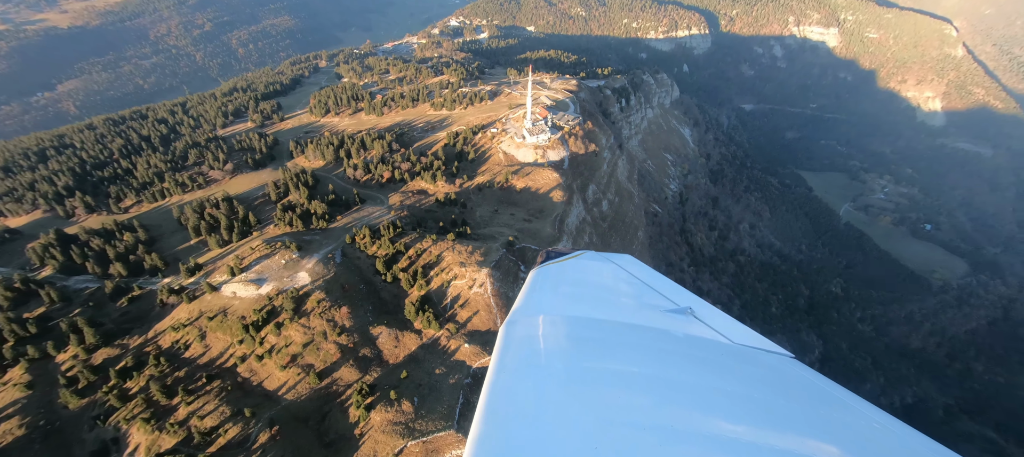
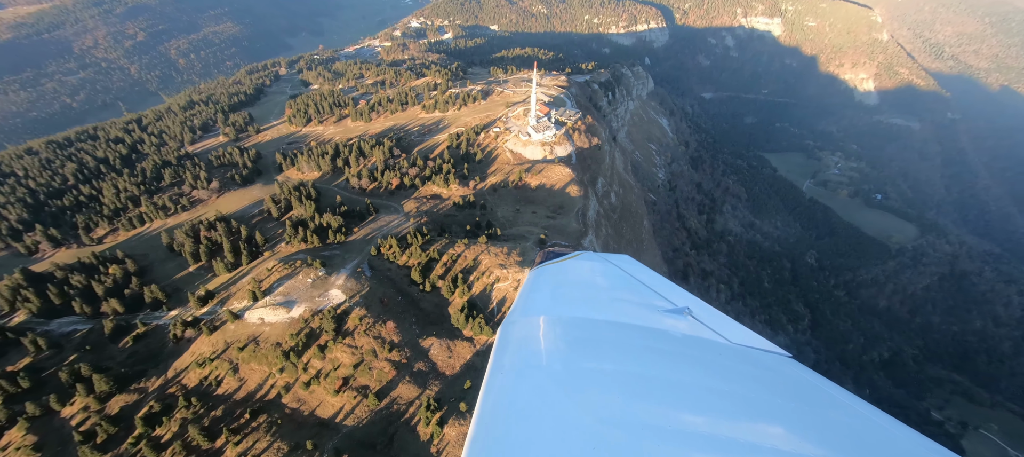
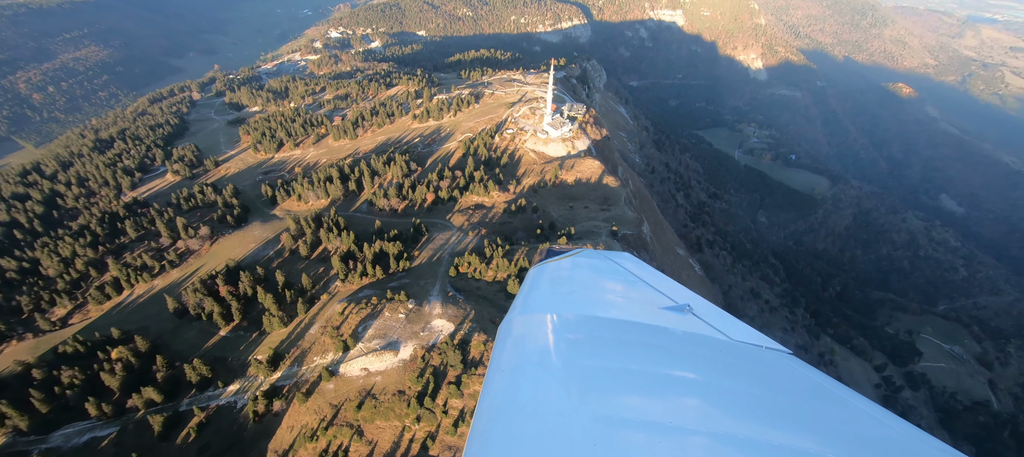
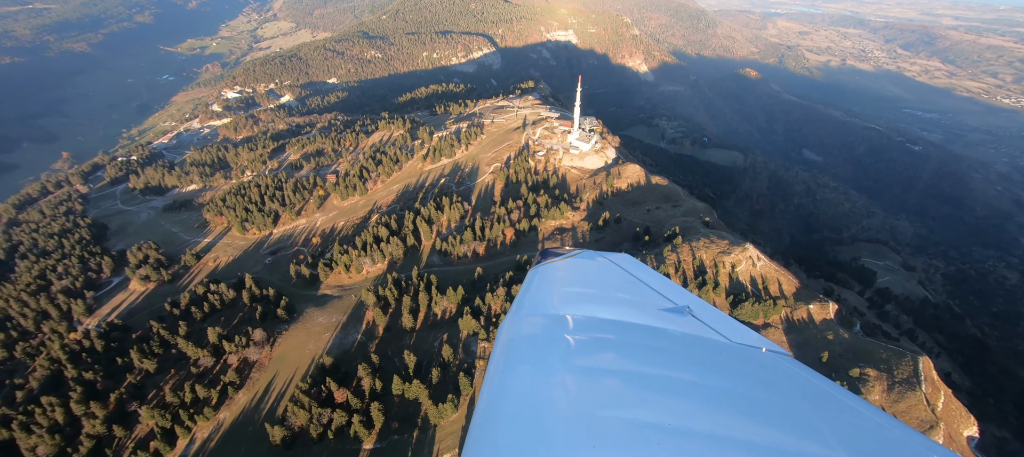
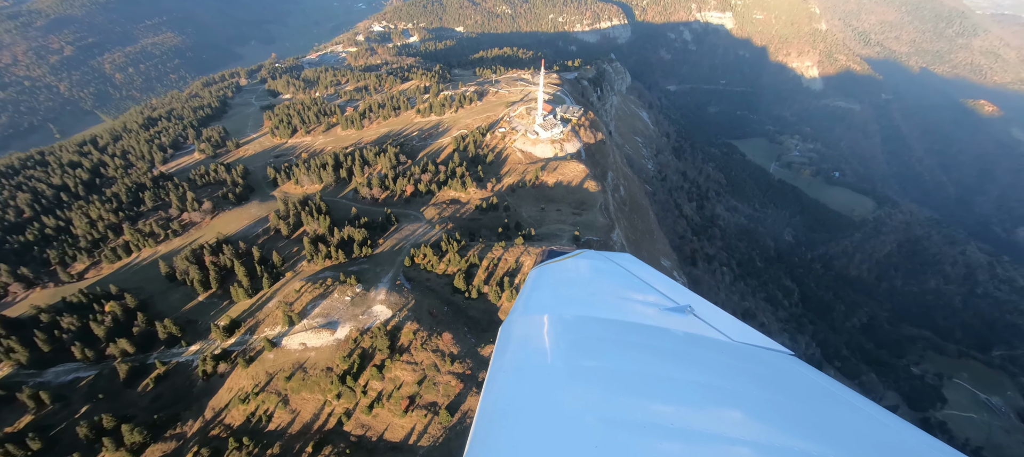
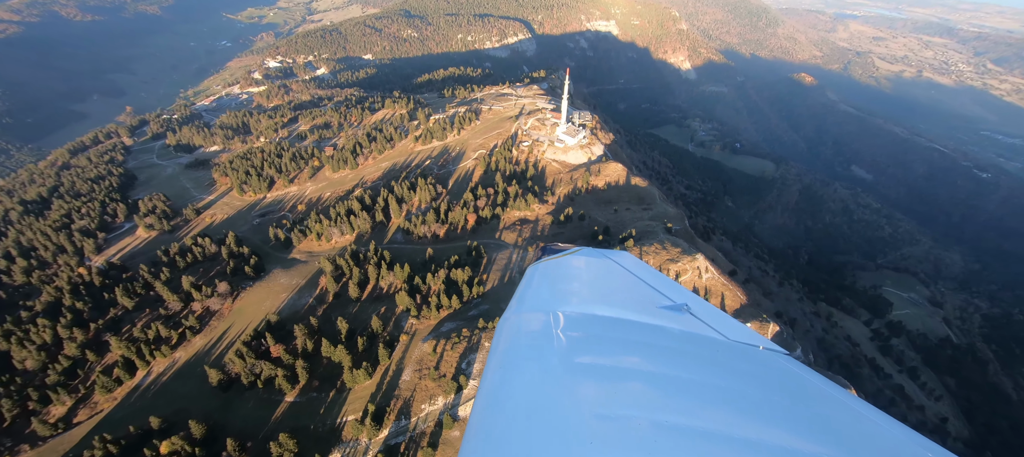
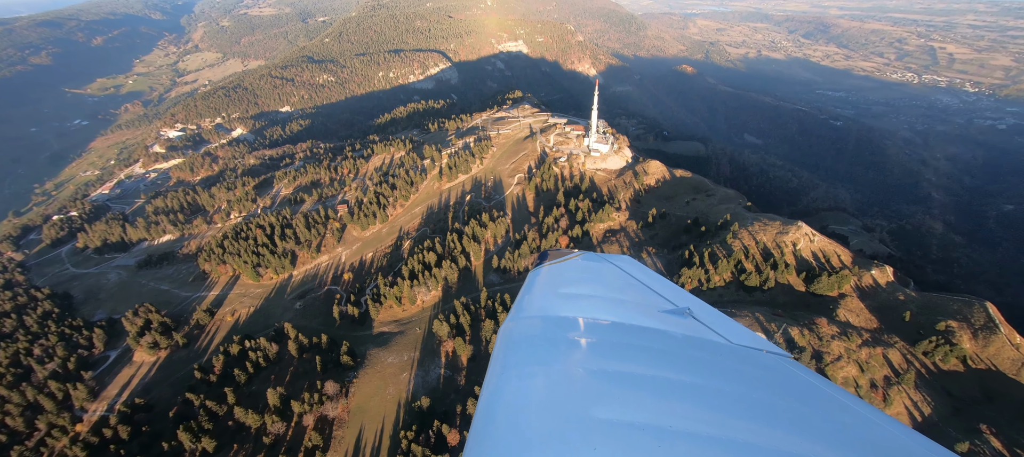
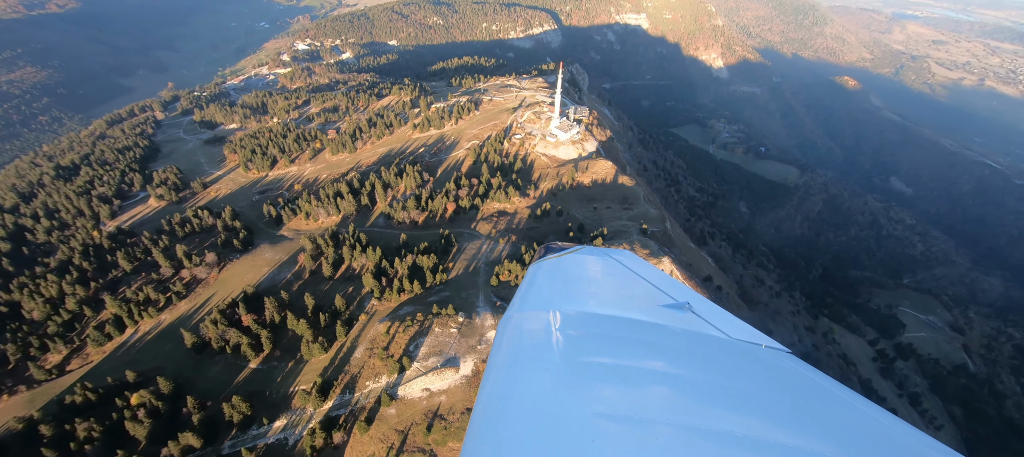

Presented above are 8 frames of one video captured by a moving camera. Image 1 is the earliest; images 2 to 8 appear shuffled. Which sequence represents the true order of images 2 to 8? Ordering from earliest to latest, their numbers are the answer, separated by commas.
2, 5, 3, 8, 6, 4, 7
